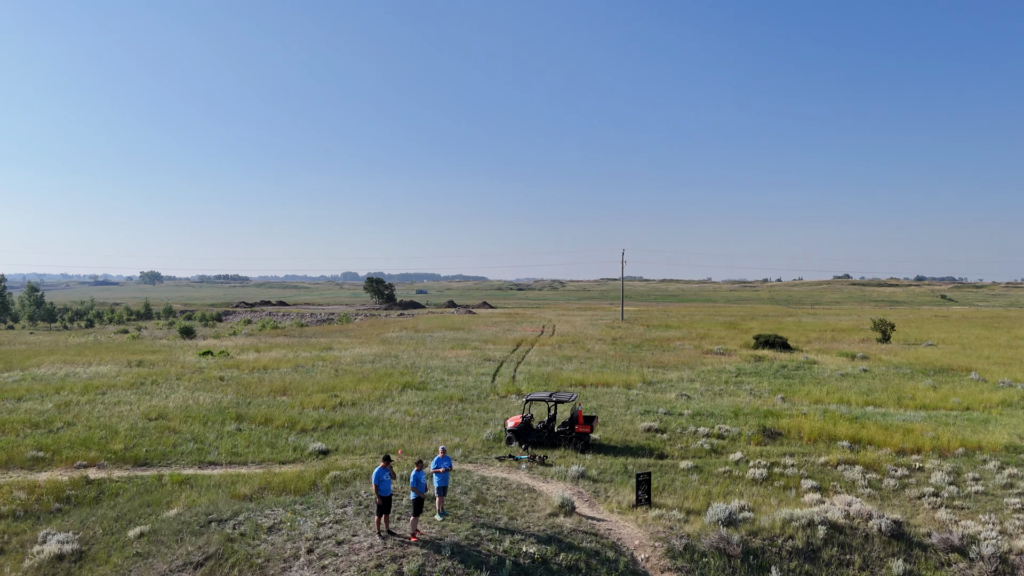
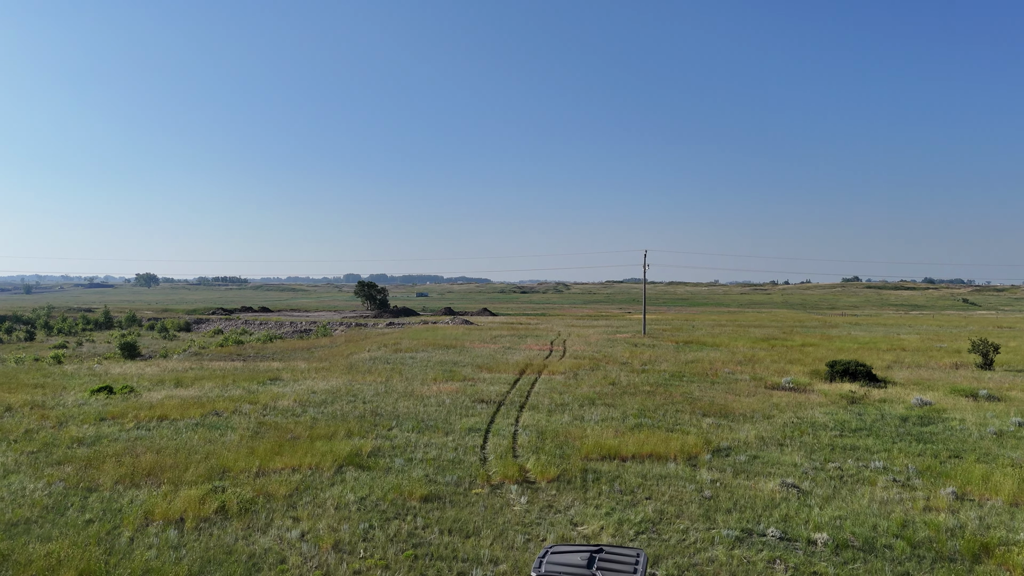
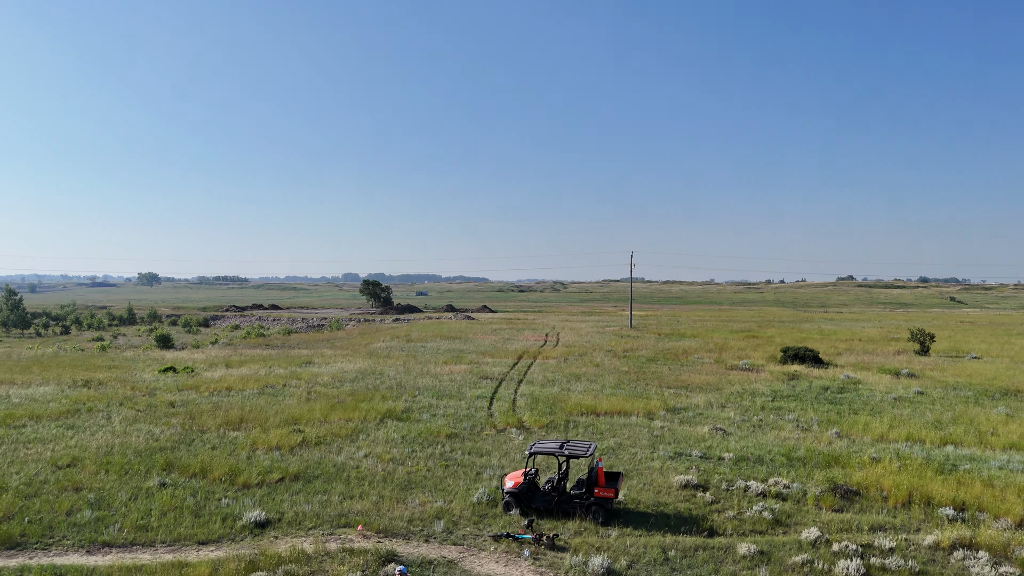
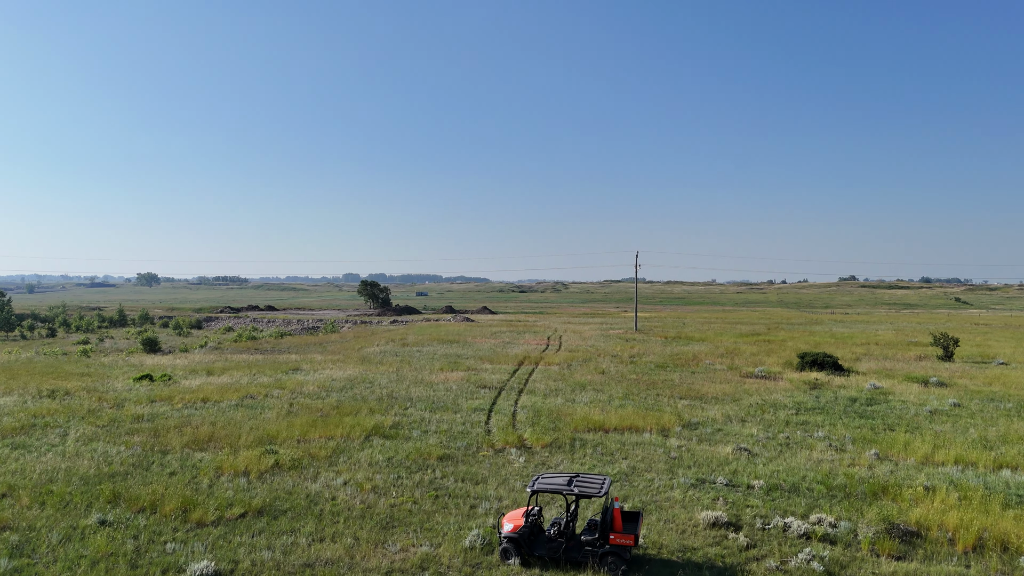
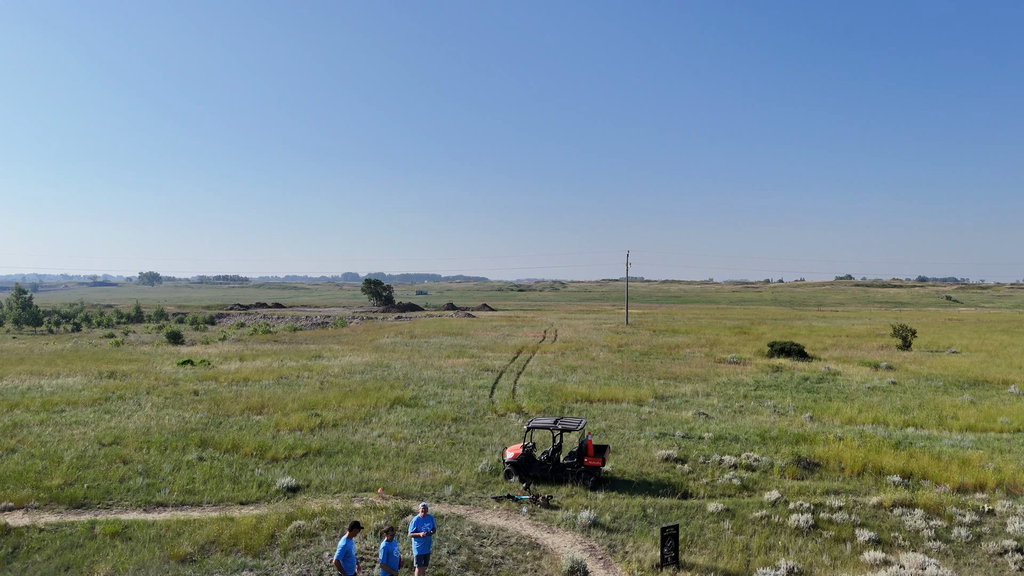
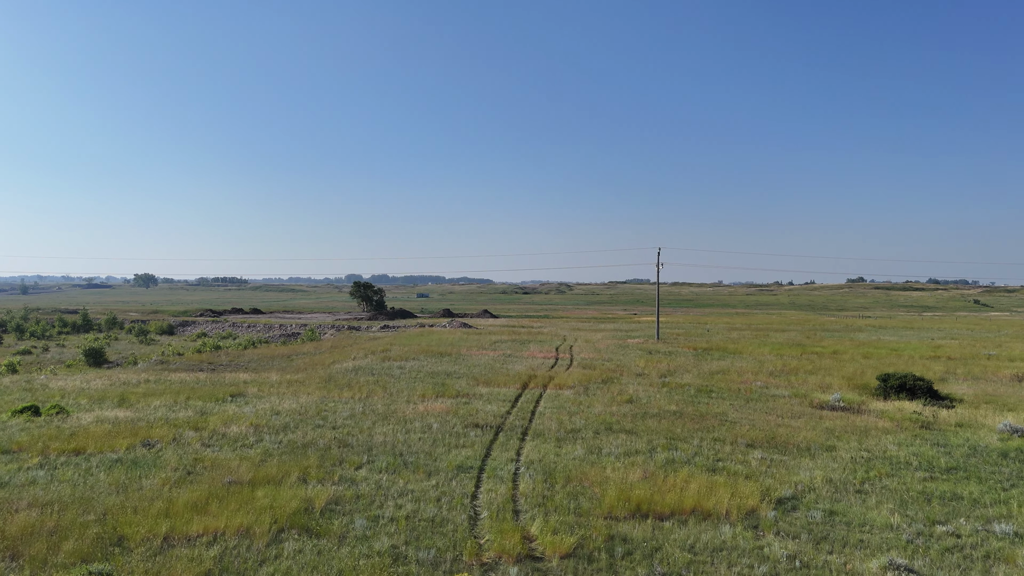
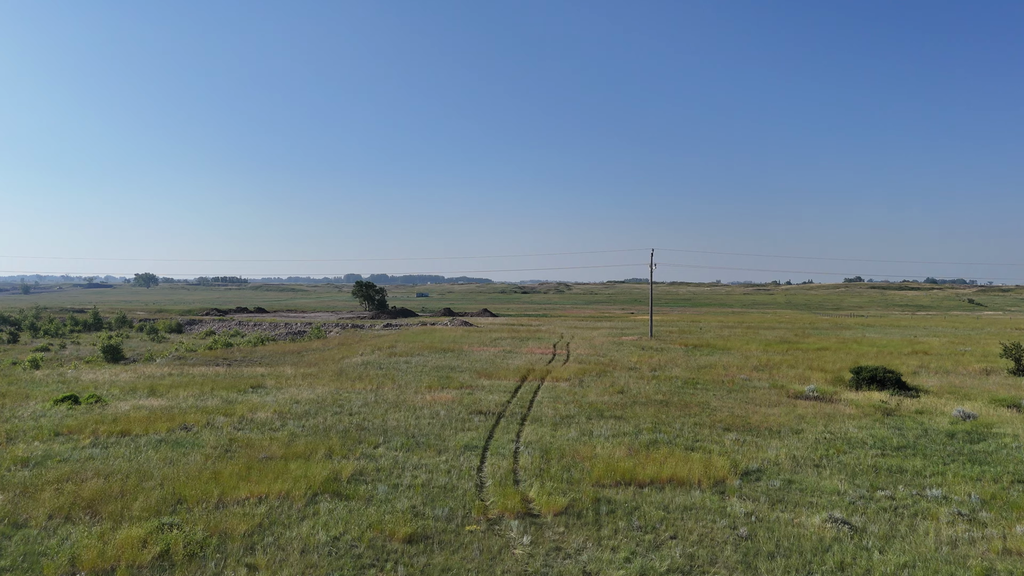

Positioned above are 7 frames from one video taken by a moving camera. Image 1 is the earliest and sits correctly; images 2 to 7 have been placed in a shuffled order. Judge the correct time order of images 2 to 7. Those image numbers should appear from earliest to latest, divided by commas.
5, 3, 4, 2, 7, 6
